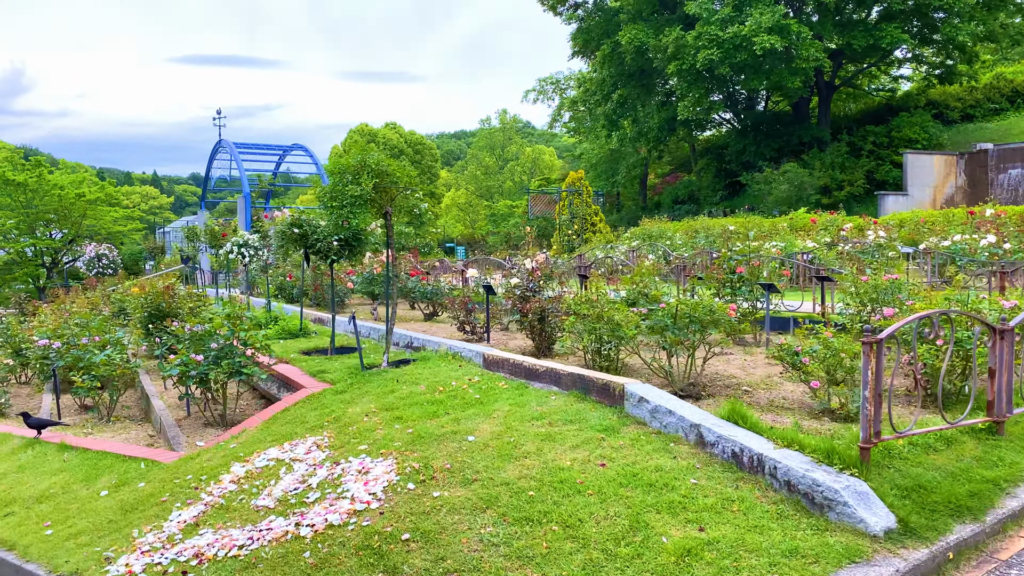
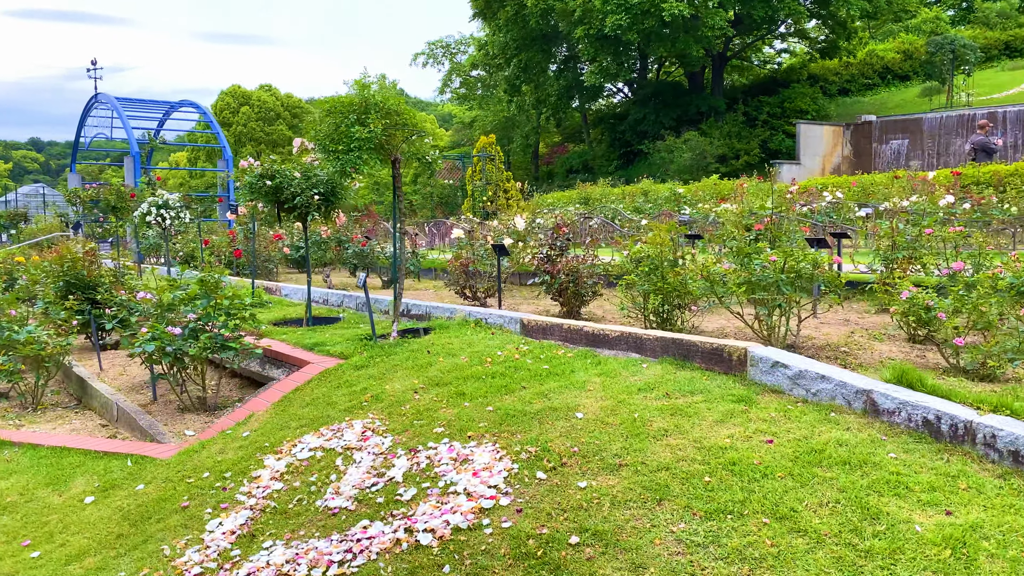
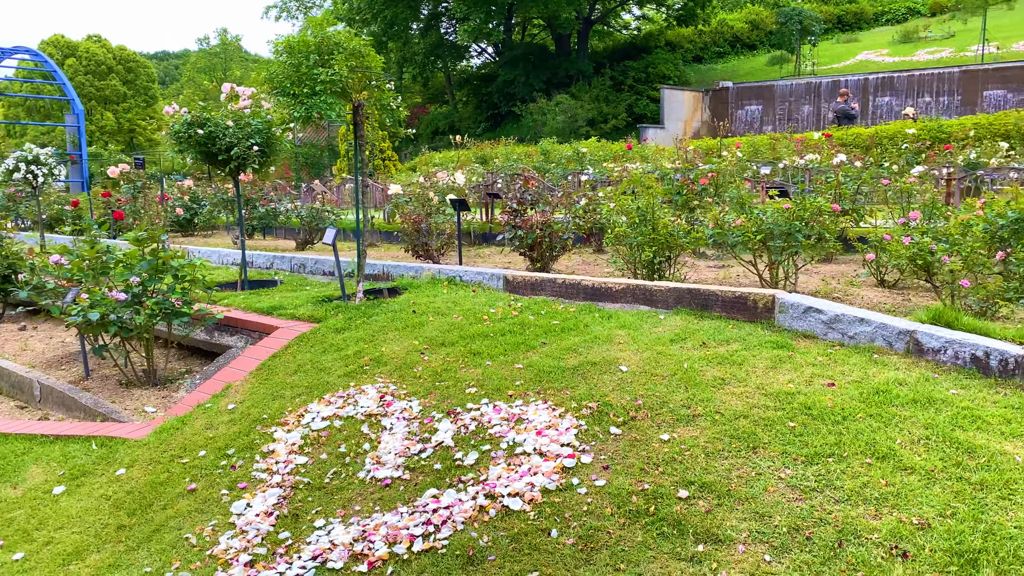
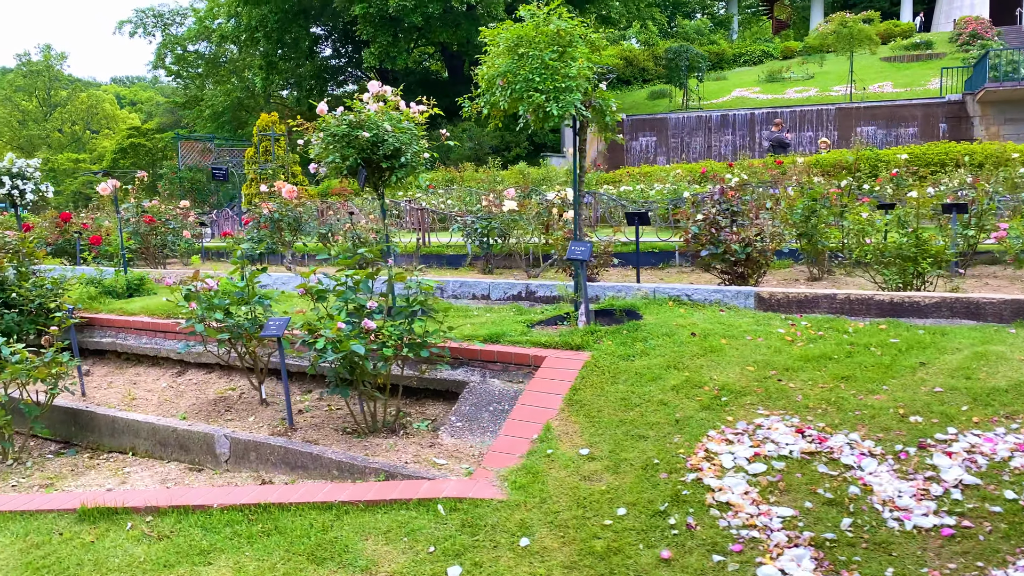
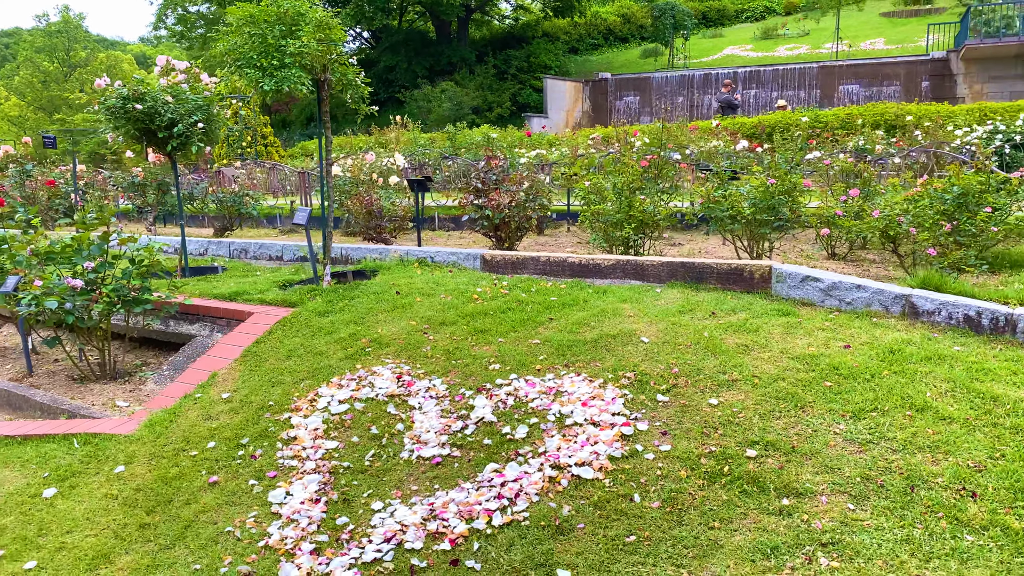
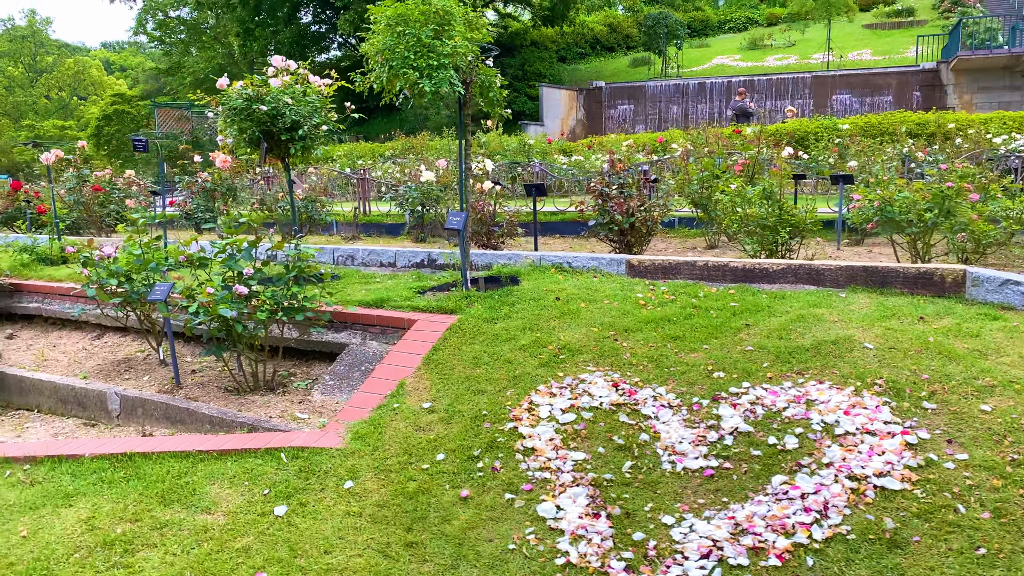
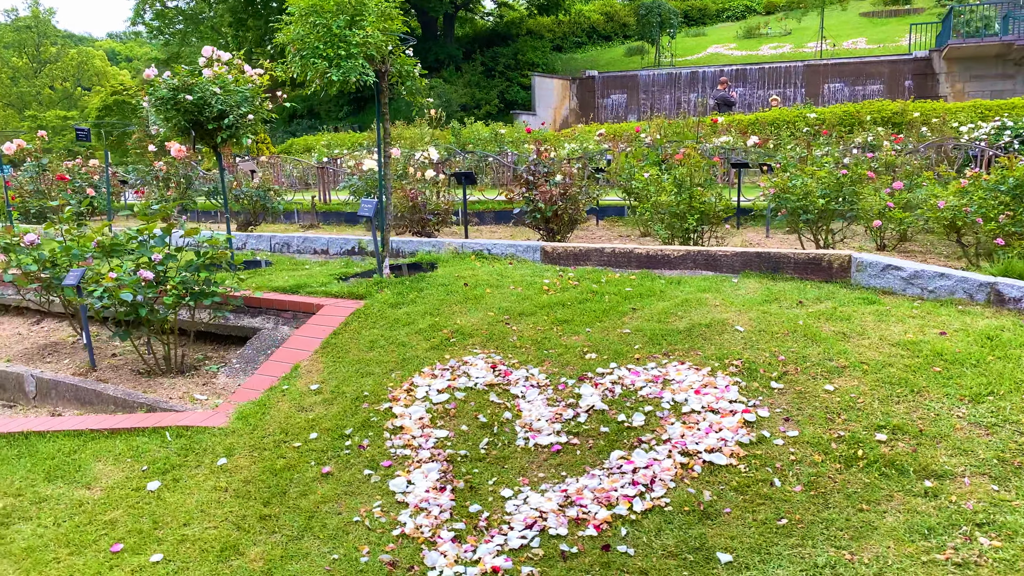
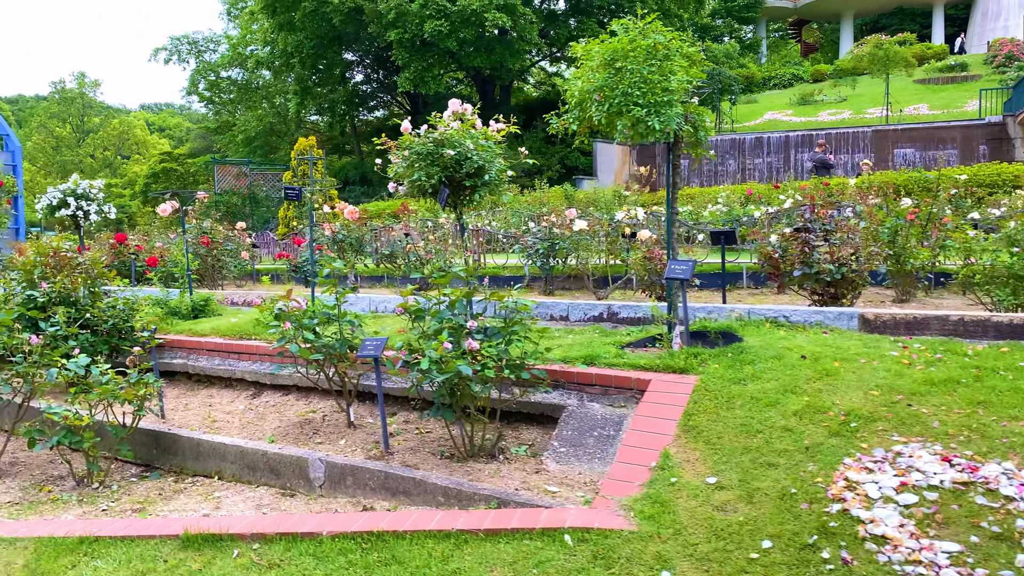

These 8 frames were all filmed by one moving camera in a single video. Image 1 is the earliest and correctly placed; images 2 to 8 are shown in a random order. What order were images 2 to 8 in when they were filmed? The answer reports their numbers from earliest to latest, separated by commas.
2, 3, 5, 7, 6, 4, 8
